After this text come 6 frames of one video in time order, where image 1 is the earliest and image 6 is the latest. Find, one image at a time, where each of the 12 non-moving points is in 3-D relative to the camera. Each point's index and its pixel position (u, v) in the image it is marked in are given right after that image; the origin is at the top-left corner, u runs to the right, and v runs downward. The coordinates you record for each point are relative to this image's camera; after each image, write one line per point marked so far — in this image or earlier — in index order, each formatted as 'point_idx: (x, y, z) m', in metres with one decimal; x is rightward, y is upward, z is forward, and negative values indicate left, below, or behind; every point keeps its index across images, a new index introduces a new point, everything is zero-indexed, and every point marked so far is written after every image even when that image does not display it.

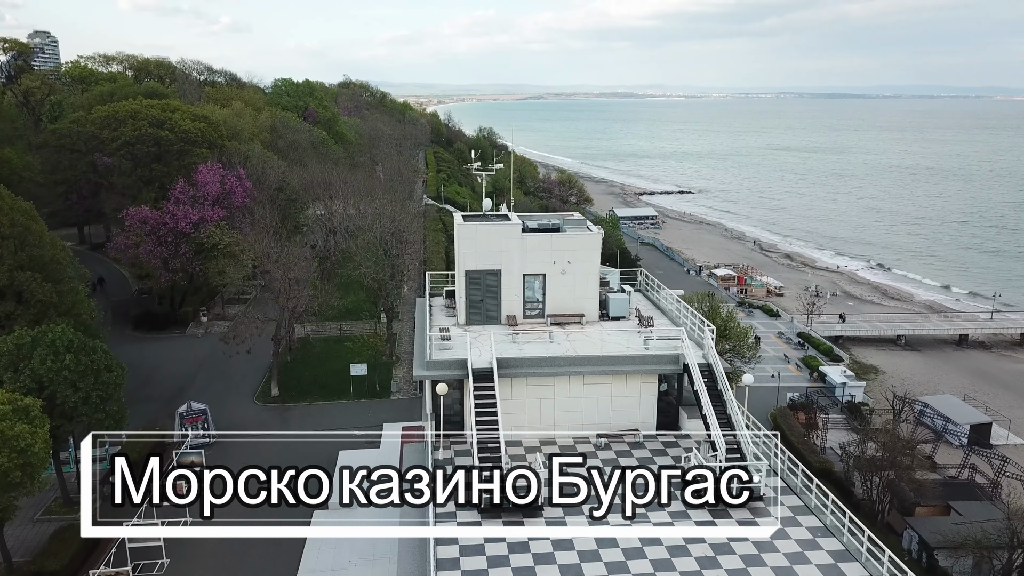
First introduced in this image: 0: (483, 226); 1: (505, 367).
0: (-0.9, +1.9, +19.9) m
1: (-0.2, -2.1, +17.4) m
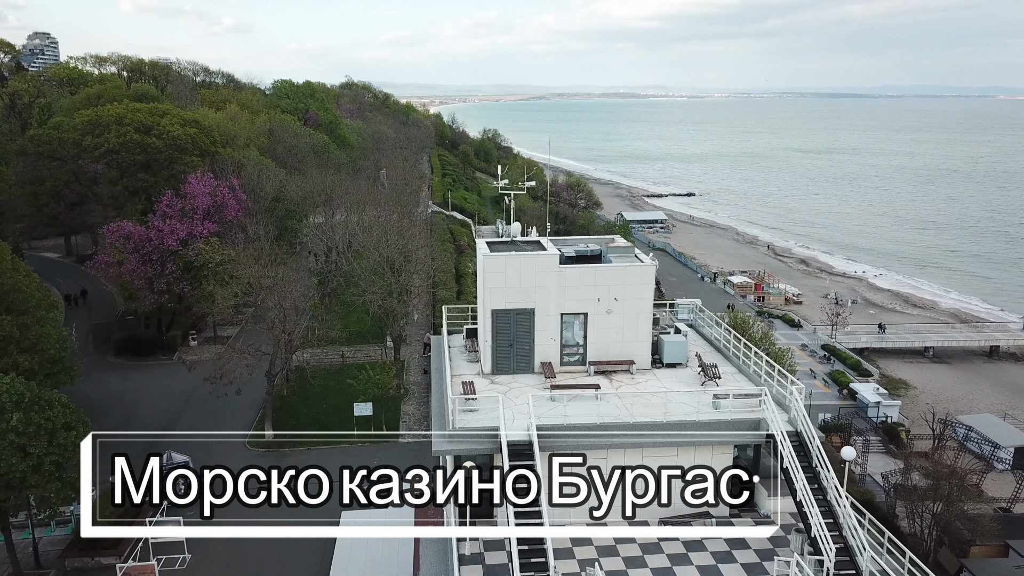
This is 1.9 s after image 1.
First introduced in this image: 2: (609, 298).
0: (+0.1, +0.8, +16.5) m
1: (+0.7, -3.2, +14.0) m
2: (+2.5, -0.3, +17.2) m
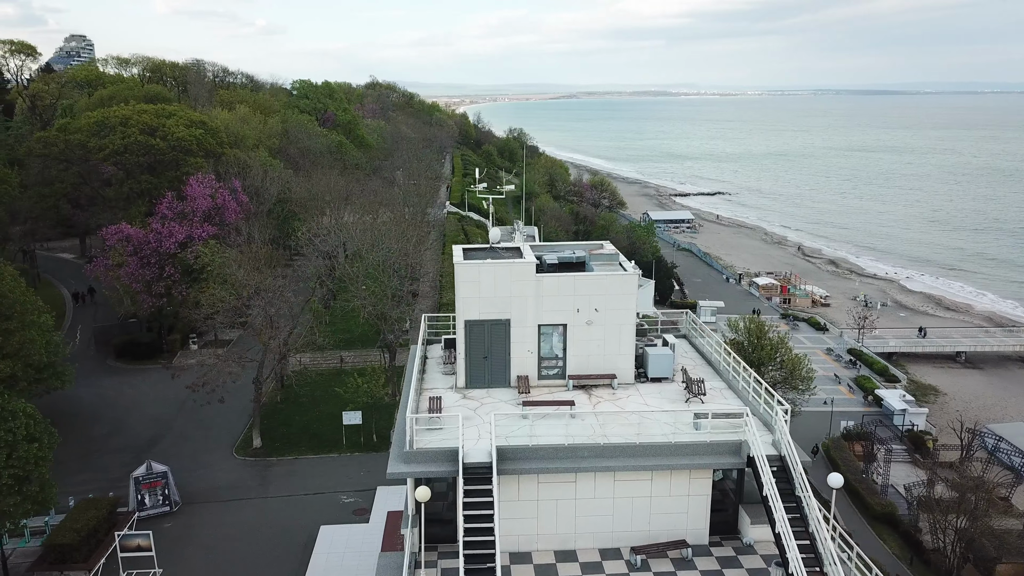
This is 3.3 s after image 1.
0: (-0.6, +0.6, +15.7) m
1: (-0.1, -3.5, +13.1) m
2: (+1.9, -0.5, +16.2) m
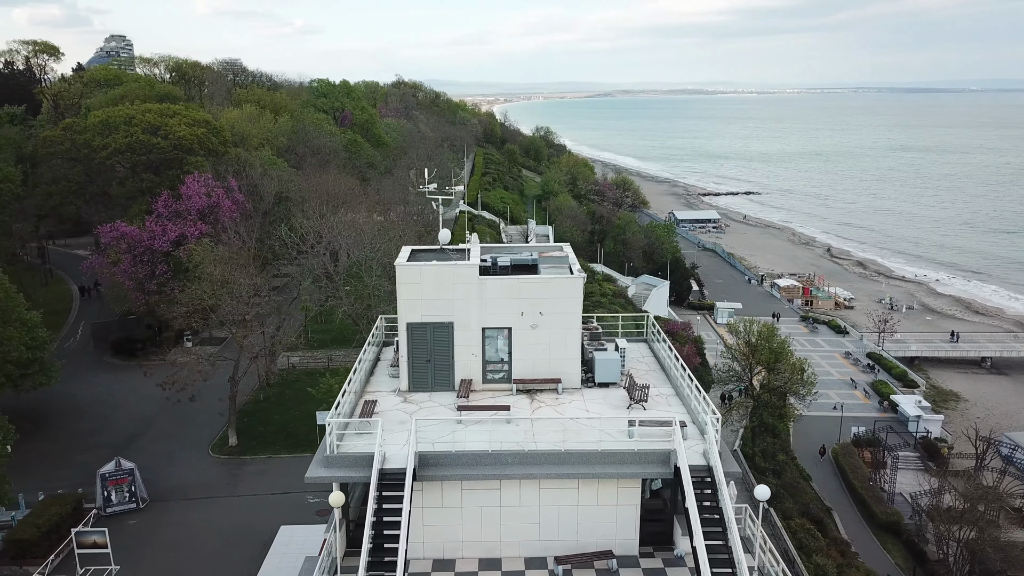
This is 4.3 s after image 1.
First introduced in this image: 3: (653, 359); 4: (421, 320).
0: (-2.0, +0.5, +15.6) m
1: (-1.6, -3.5, +13.0) m
2: (+0.5, -0.6, +16.0) m
3: (+3.8, -1.9, +18.0) m
4: (-2.2, -0.8, +16.0) m
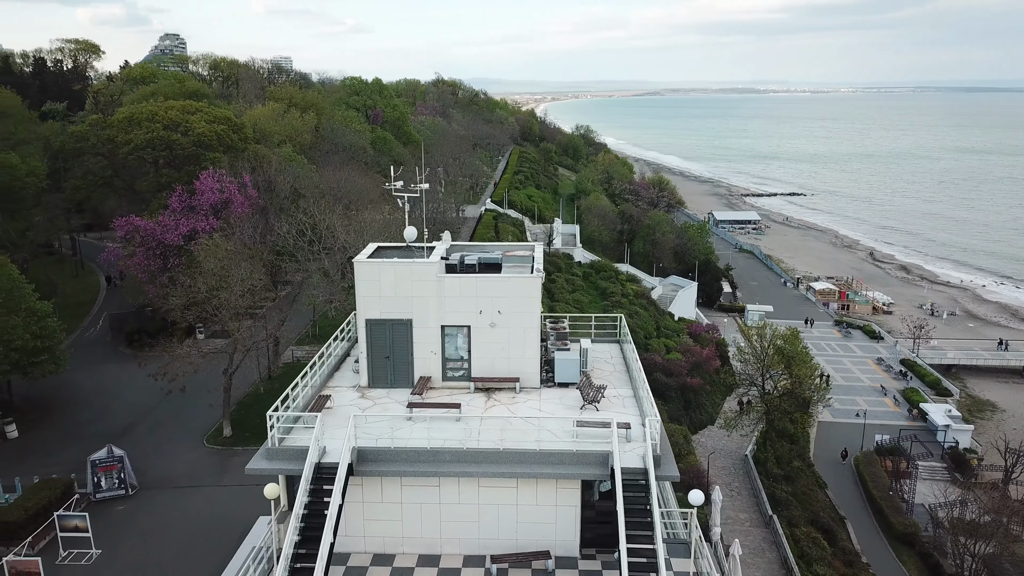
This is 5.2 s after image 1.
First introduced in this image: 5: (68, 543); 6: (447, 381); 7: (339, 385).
0: (-3.0, +0.6, +15.7) m
1: (-2.9, -3.5, +13.1) m
2: (-0.5, -0.6, +15.9) m
3: (+2.9, -1.9, +17.8) m
4: (-3.2, -0.7, +16.1) m
5: (-12.9, -7.4, +19.3) m
6: (-1.6, -2.3, +16.4) m
7: (-4.3, -2.4, +16.5) m
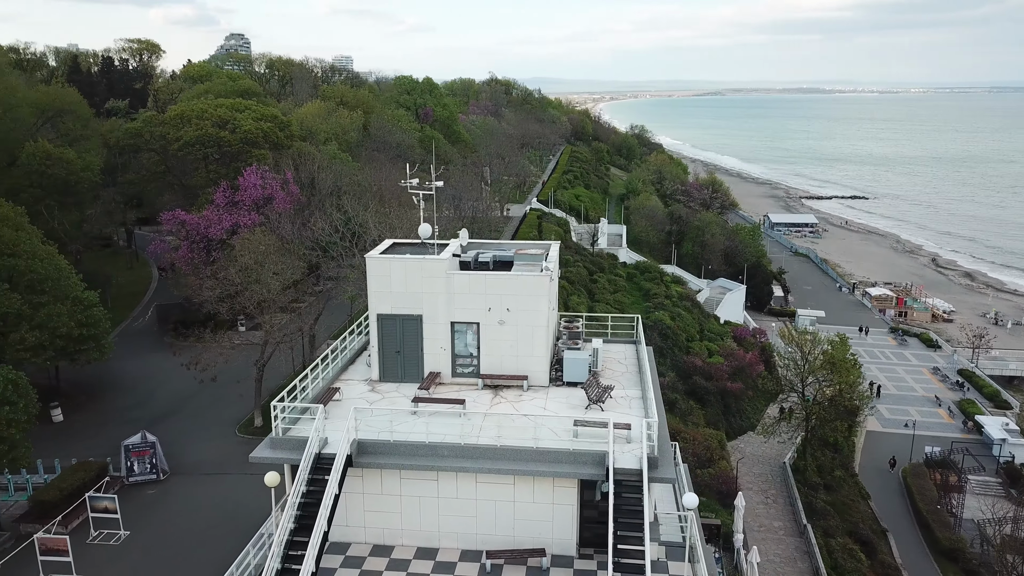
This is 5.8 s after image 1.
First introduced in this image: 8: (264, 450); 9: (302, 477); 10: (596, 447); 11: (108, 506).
0: (-2.8, +0.7, +15.9) m
1: (-2.9, -3.3, +13.3) m
2: (-0.3, -0.5, +15.9) m
3: (+3.3, -1.9, +17.5) m
4: (-3.0, -0.6, +16.3) m
5: (-12.5, -7.0, +20.2) m
6: (-1.4, -2.2, +16.5) m
7: (-4.1, -2.3, +16.8) m
8: (-5.0, -3.2, +13.4) m
9: (-3.9, -3.5, +12.4) m
10: (+1.6, -3.2, +13.0) m
11: (-11.9, -6.4, +19.6) m
